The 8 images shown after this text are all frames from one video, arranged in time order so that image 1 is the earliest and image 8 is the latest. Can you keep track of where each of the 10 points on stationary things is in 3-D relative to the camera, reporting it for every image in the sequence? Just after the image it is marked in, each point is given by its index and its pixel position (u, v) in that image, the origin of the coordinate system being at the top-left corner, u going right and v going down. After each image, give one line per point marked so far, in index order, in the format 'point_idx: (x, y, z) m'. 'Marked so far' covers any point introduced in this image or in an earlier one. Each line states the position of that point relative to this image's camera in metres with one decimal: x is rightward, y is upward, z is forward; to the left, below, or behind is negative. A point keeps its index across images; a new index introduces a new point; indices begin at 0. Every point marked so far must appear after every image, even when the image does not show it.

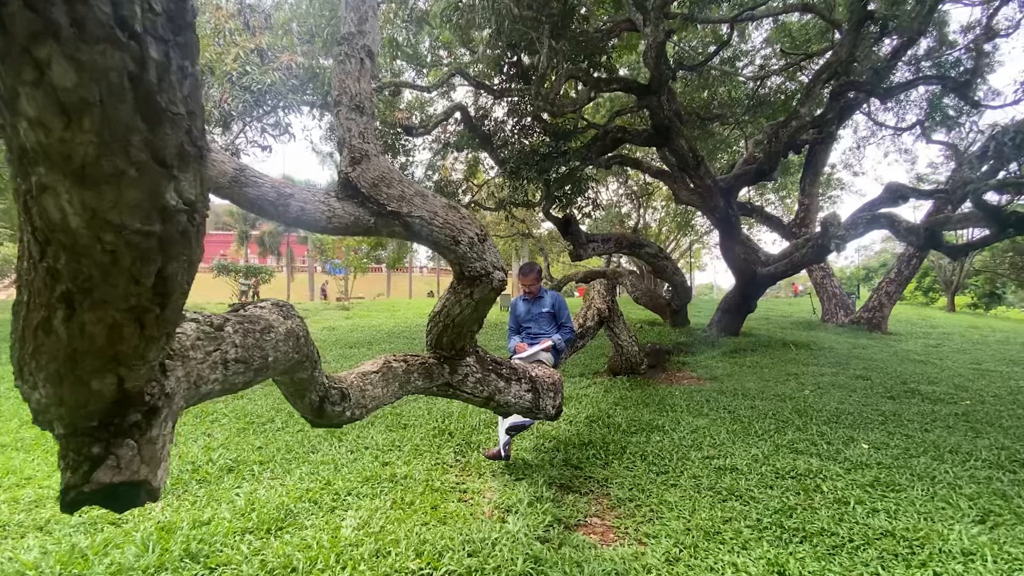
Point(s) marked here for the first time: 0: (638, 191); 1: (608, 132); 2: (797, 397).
0: (+3.2, +2.4, +13.7) m
1: (+1.4, +2.4, +8.2) m
2: (+3.0, -1.2, +5.7) m
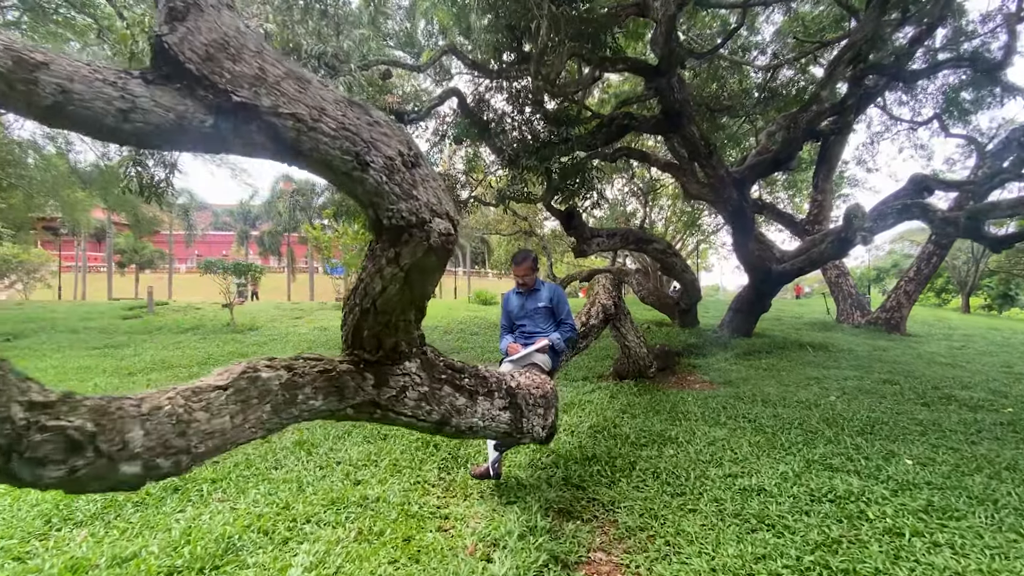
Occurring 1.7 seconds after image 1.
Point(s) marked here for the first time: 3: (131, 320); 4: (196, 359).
0: (+3.2, +2.4, +13.1) m
1: (+1.4, +2.4, +7.7) m
2: (+3.0, -1.1, +5.2) m
3: (-8.0, -0.7, +11.5) m
4: (-4.2, -0.9, +7.2) m
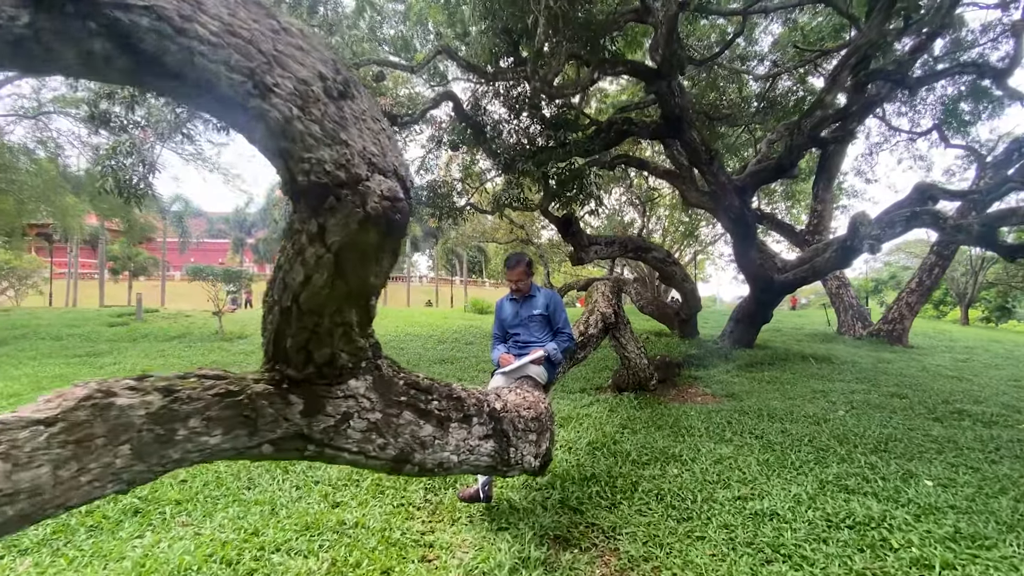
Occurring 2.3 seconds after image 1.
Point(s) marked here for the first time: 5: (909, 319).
0: (+3.1, +2.2, +13.0) m
1: (+1.4, +2.3, +7.5) m
2: (+2.9, -1.2, +4.9) m
3: (-8.1, -0.8, +11.2) m
4: (-4.2, -1.0, +6.9) m
5: (+8.8, -0.7, +12.0) m
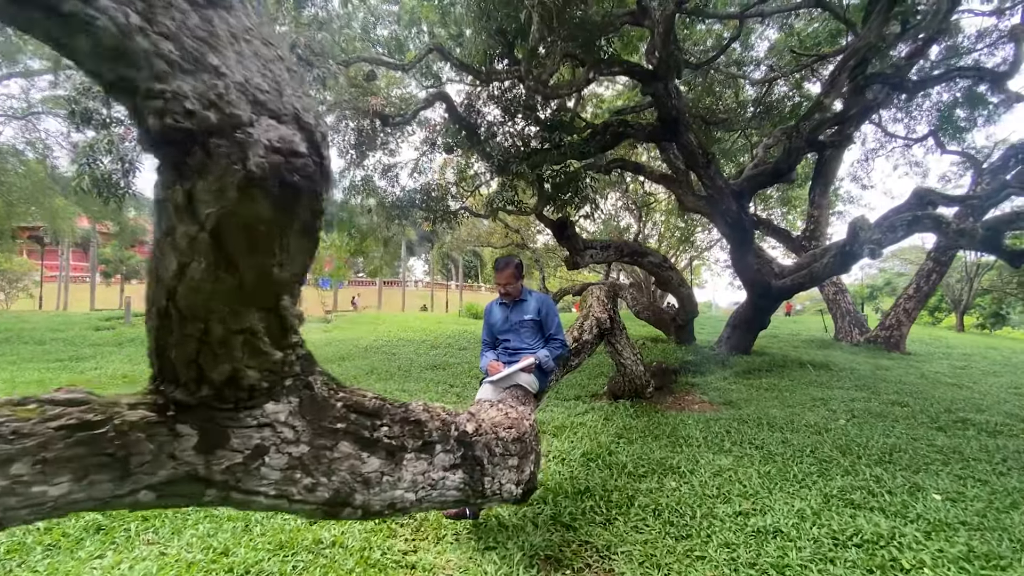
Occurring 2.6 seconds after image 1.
0: (+3.0, +2.1, +12.8) m
1: (+1.3, +2.2, +7.4) m
2: (+2.8, -1.2, +4.8) m
3: (-8.2, -0.9, +11.0) m
4: (-4.3, -1.0, +6.7) m
5: (+8.6, -0.8, +11.9) m
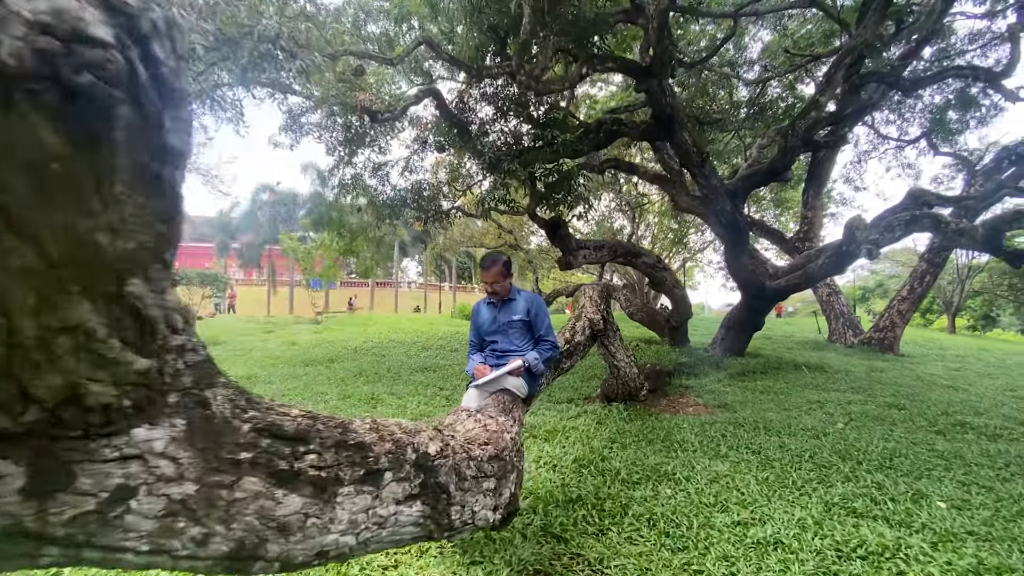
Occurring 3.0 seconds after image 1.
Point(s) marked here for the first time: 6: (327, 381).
0: (+2.8, +2.0, +12.7) m
1: (+1.2, +2.2, +7.2) m
2: (+2.8, -1.2, +4.7) m
3: (-8.4, -0.9, +10.7) m
4: (-4.4, -1.0, +6.5) m
5: (+8.5, -0.8, +11.9) m
6: (-2.1, -1.1, +6.3) m
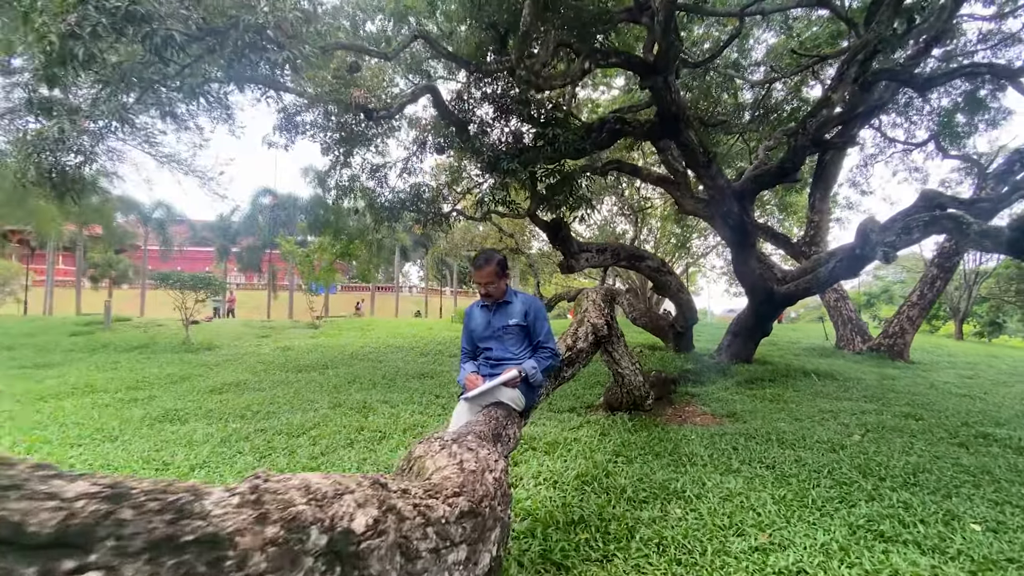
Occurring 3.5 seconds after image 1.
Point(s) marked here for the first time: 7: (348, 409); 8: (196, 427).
0: (+2.9, +1.9, +12.5) m
1: (+1.2, +2.1, +7.0) m
2: (+2.7, -1.3, +4.4) m
3: (-8.4, -0.9, +10.5) m
4: (-4.4, -1.1, +6.3) m
5: (+8.5, -1.0, +11.6) m
6: (-2.2, -1.1, +6.1) m
7: (-1.5, -1.1, +5.0) m
8: (-2.6, -1.1, +4.4) m
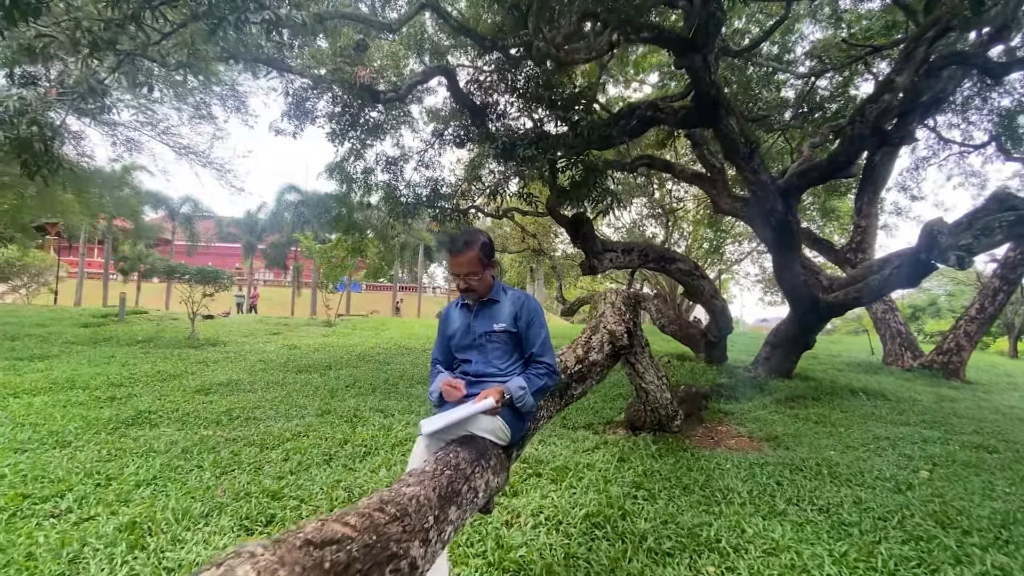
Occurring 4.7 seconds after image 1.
0: (+3.4, +1.8, +11.8) m
1: (+1.4, +2.1, +6.4) m
2: (+2.8, -1.3, +3.7) m
3: (-8.0, -0.8, +10.3) m
4: (-4.3, -0.9, +5.9) m
5: (+8.9, -1.2, +10.6) m
6: (-2.0, -1.1, +5.6) m
7: (-1.5, -1.1, +4.5) m
8: (-2.5, -1.1, +4.0) m
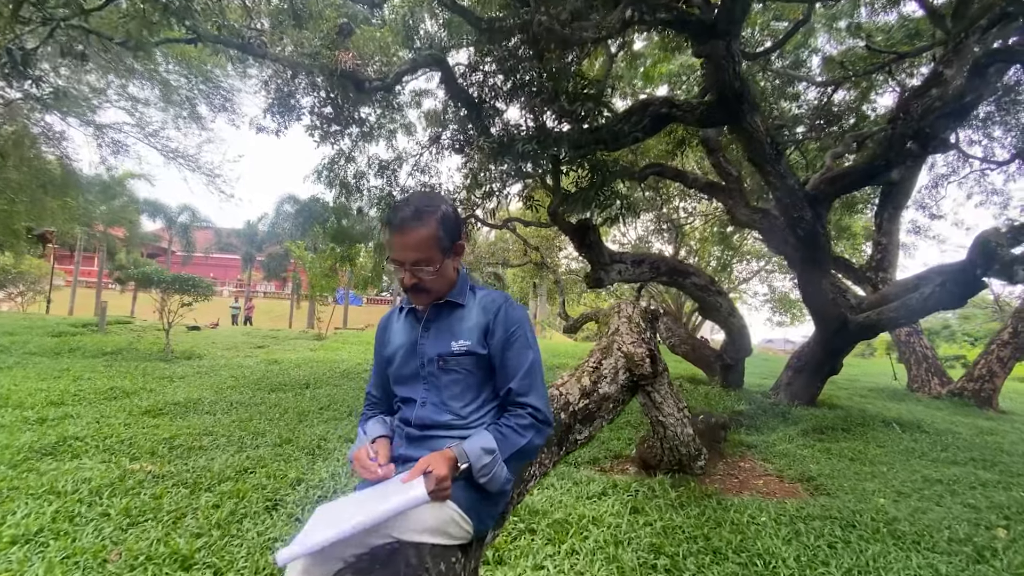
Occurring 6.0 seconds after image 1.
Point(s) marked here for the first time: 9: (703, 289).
0: (+3.4, +1.4, +11.2) m
1: (+1.4, +1.9, +5.8) m
2: (+2.7, -1.4, +3.0) m
3: (-8.0, -0.9, +9.7) m
4: (-4.3, -1.0, +5.2) m
5: (+8.9, -1.6, +9.8) m
6: (-2.1, -1.1, +4.9) m
7: (-1.5, -1.1, +3.8) m
8: (-2.6, -1.1, +3.3) m
9: (+2.6, 0.0, +7.4) m
